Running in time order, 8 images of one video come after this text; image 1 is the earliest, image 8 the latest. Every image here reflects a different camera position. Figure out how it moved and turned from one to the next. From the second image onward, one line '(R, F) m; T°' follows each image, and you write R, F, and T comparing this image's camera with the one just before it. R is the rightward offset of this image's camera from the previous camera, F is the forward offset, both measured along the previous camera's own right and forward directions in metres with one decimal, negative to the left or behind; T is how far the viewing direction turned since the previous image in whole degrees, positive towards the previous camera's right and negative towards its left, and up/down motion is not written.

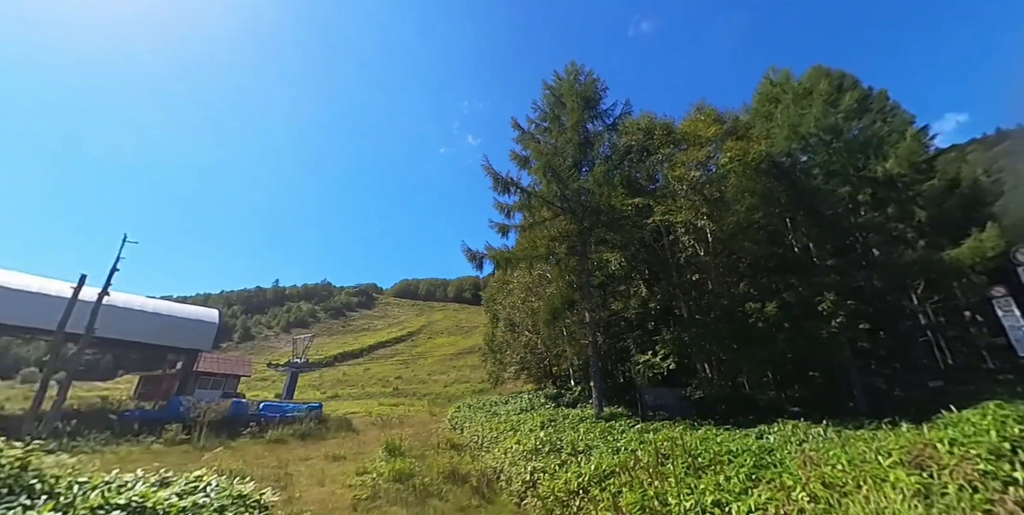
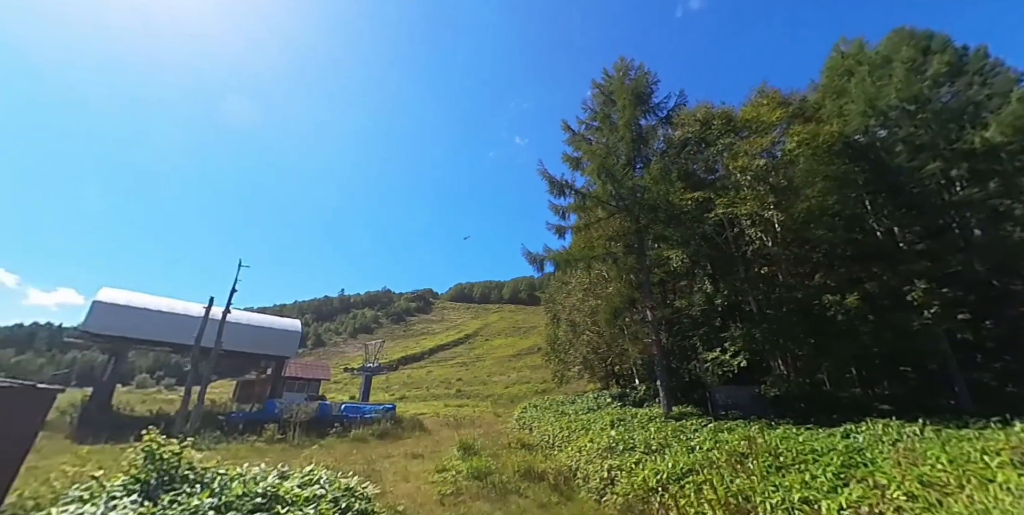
(-0.5, -0.3) m; -7°
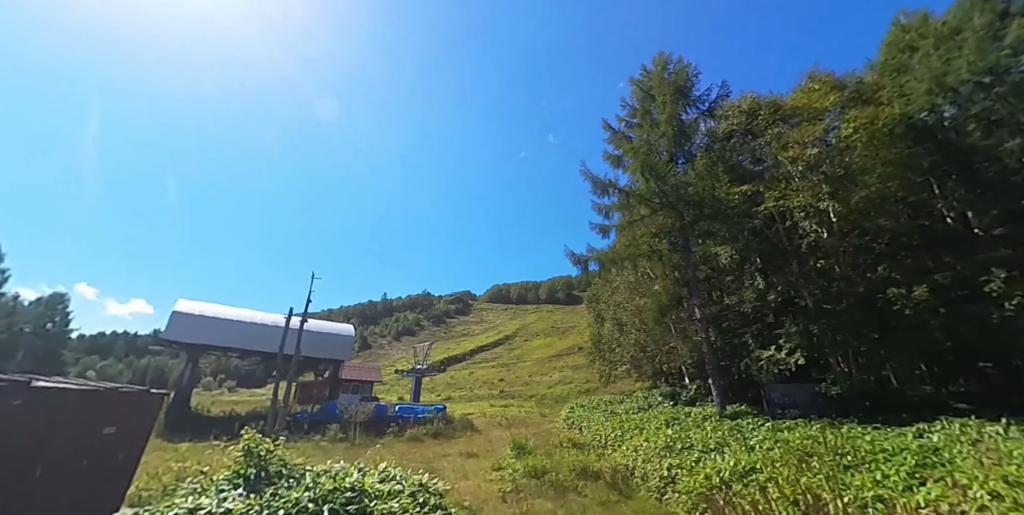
(-0.5, -0.2) m; -4°
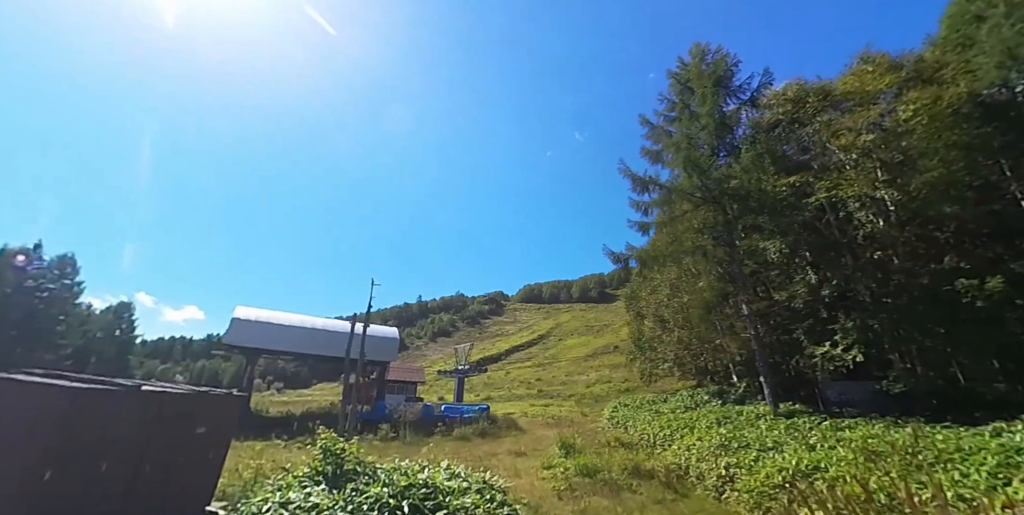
(-0.6, -0.1) m; -4°
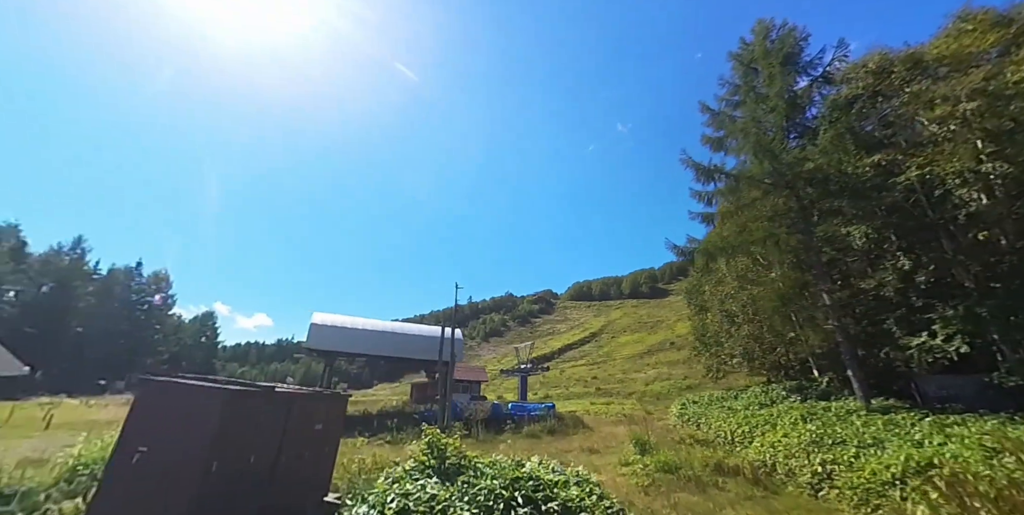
(-0.9, -0.2) m; -6°
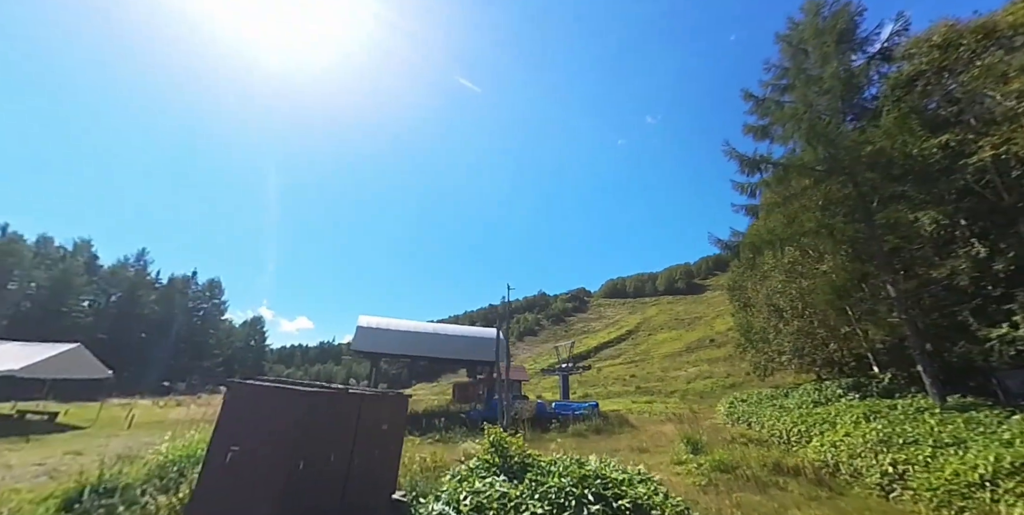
(-0.6, -0.1) m; -4°
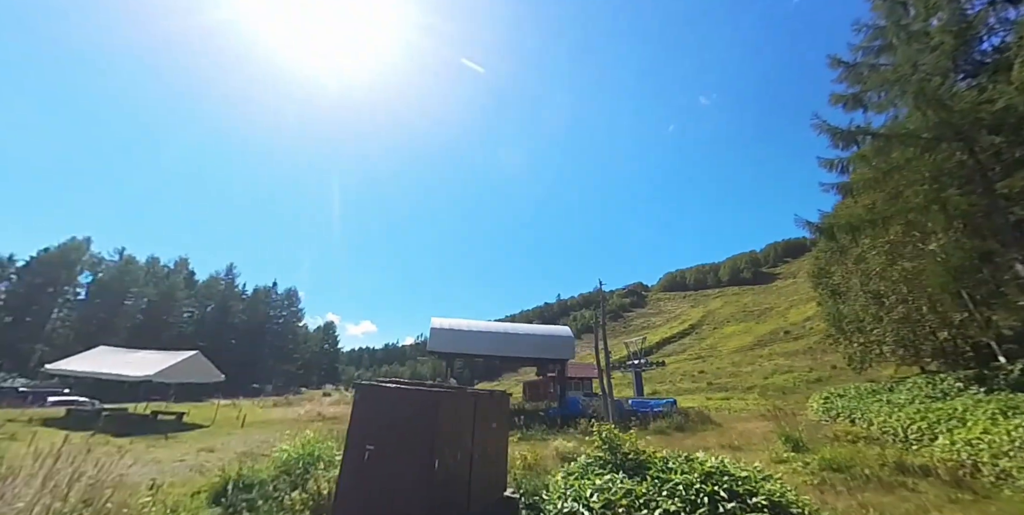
(-1.1, -0.1) m; -6°
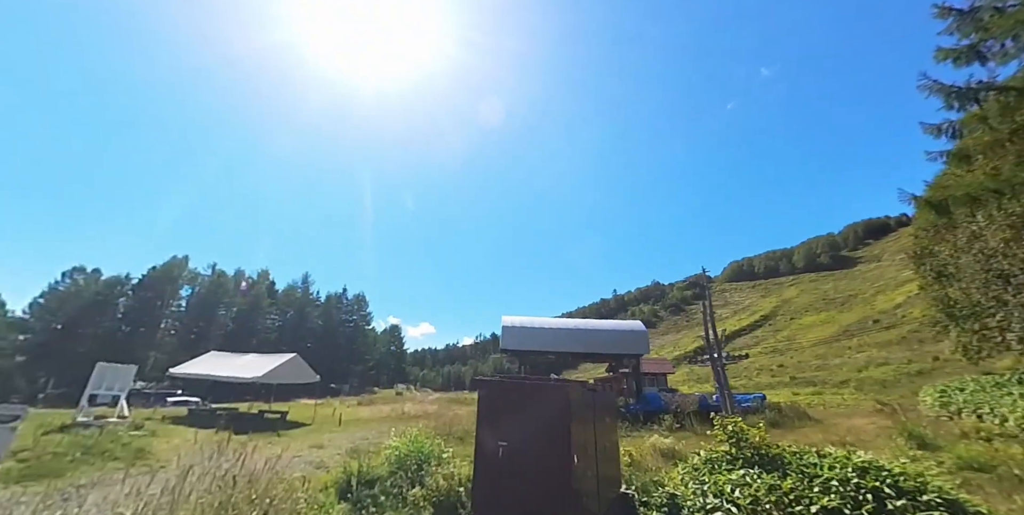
(-1.3, -0.1) m; -6°
